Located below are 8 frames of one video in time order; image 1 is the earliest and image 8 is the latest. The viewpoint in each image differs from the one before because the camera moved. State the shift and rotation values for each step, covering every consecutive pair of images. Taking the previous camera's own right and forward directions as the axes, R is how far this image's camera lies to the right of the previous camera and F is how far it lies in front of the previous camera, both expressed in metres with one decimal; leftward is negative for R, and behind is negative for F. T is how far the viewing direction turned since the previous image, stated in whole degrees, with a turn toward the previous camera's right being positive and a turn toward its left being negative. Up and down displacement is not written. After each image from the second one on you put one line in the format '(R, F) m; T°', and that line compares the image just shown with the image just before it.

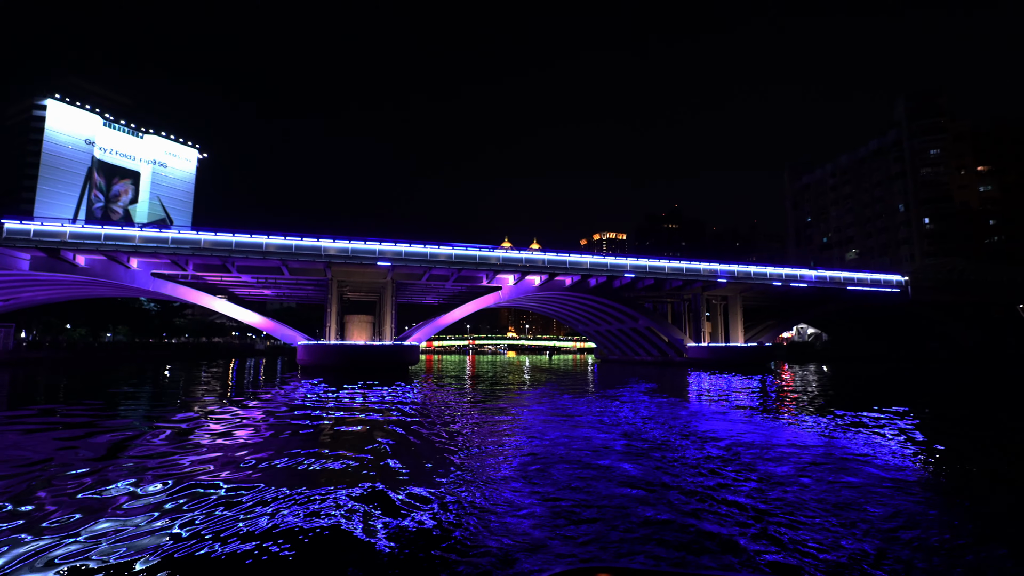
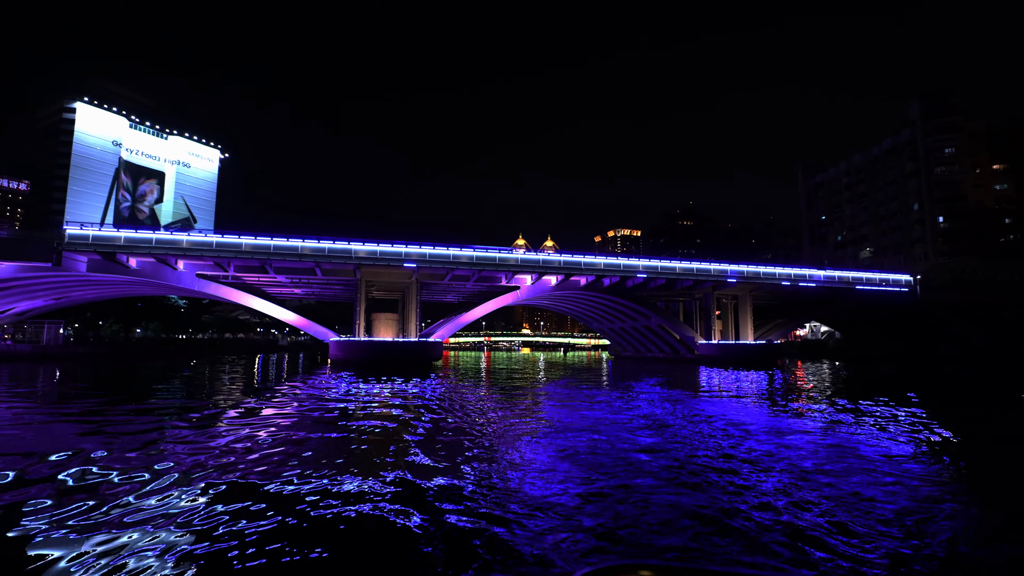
(-0.1, -0.9) m; -1°
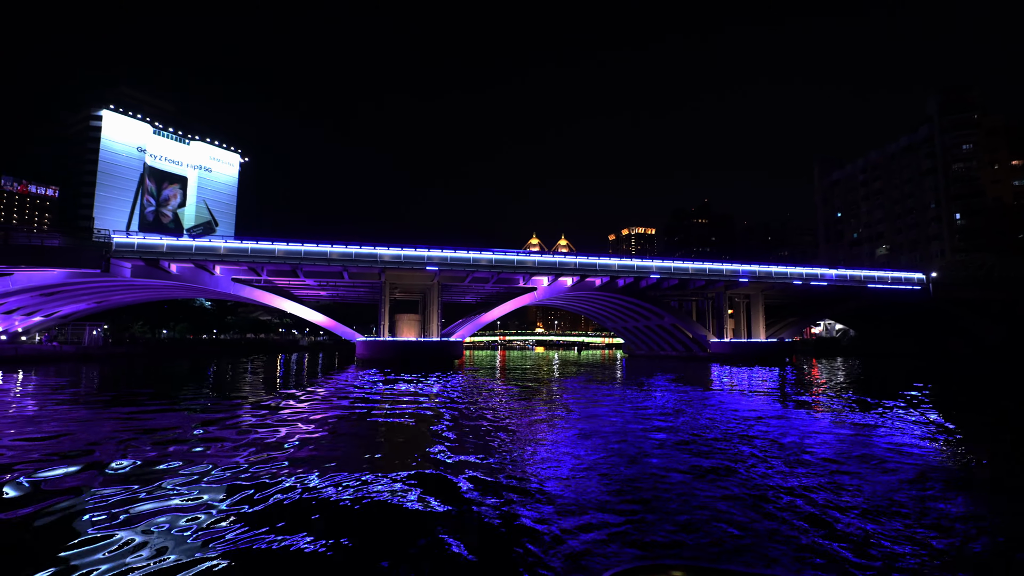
(-0.1, -0.7) m; -1°
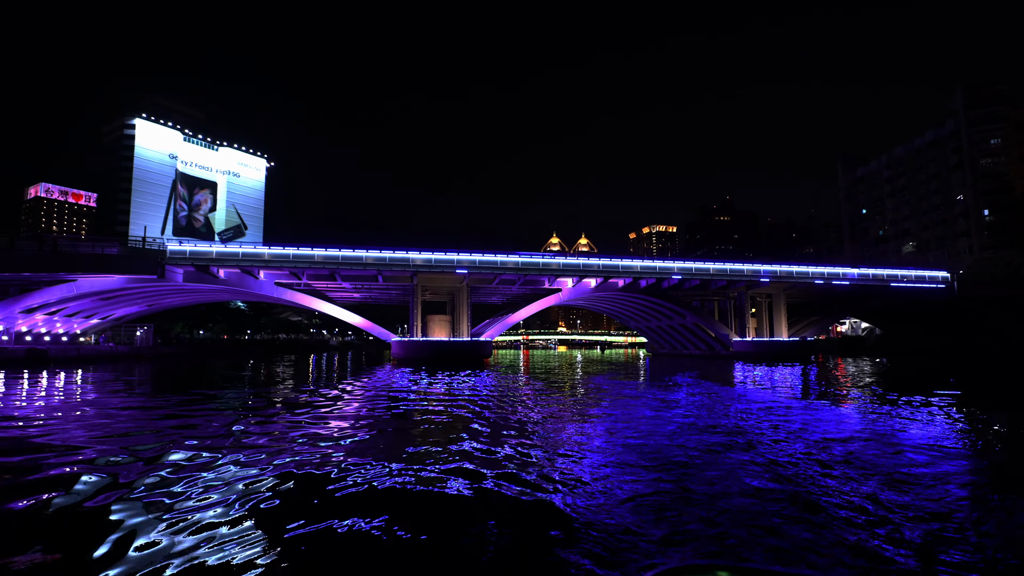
(-0.2, -0.8) m; -2°
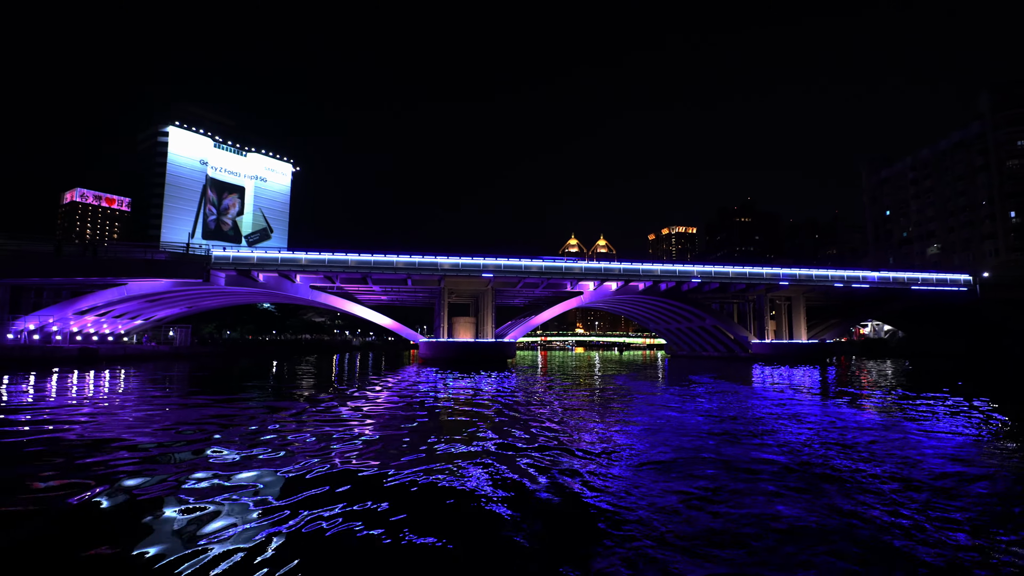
(-0.2, -0.7) m; -2°
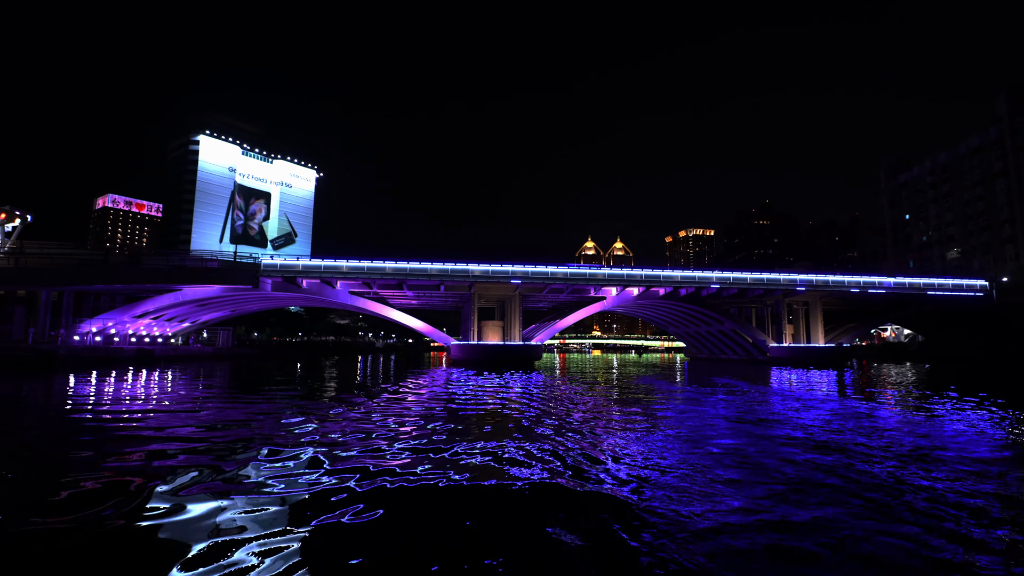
(-0.4, -1.1) m; -2°
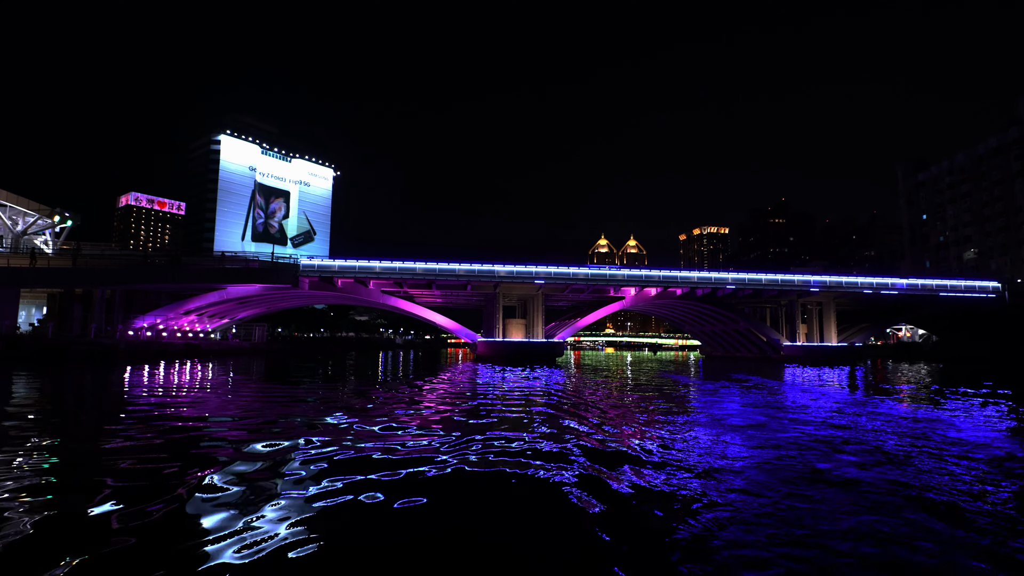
(-0.5, -1.0) m; -1°
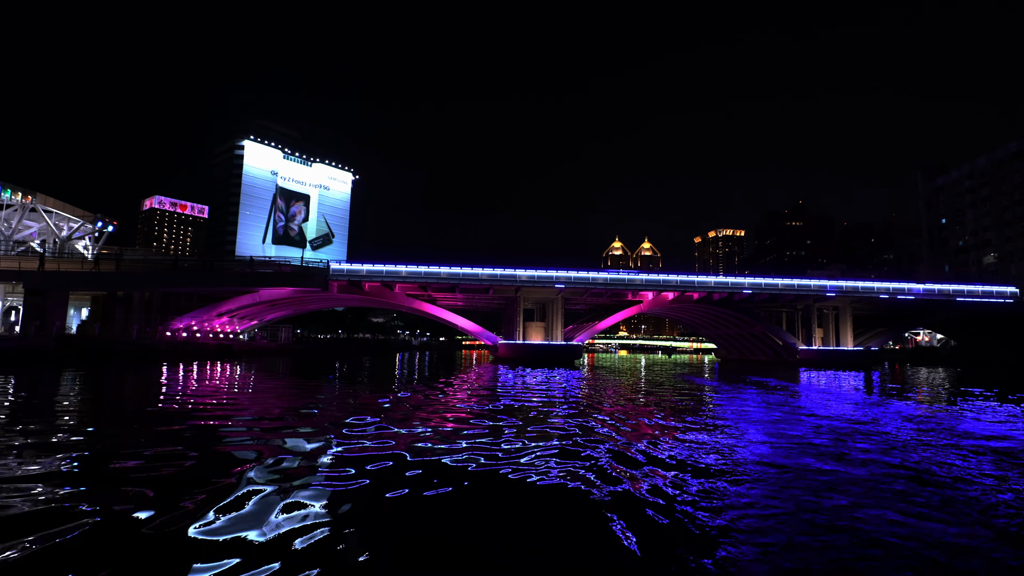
(-0.3, -0.7) m; -1°
